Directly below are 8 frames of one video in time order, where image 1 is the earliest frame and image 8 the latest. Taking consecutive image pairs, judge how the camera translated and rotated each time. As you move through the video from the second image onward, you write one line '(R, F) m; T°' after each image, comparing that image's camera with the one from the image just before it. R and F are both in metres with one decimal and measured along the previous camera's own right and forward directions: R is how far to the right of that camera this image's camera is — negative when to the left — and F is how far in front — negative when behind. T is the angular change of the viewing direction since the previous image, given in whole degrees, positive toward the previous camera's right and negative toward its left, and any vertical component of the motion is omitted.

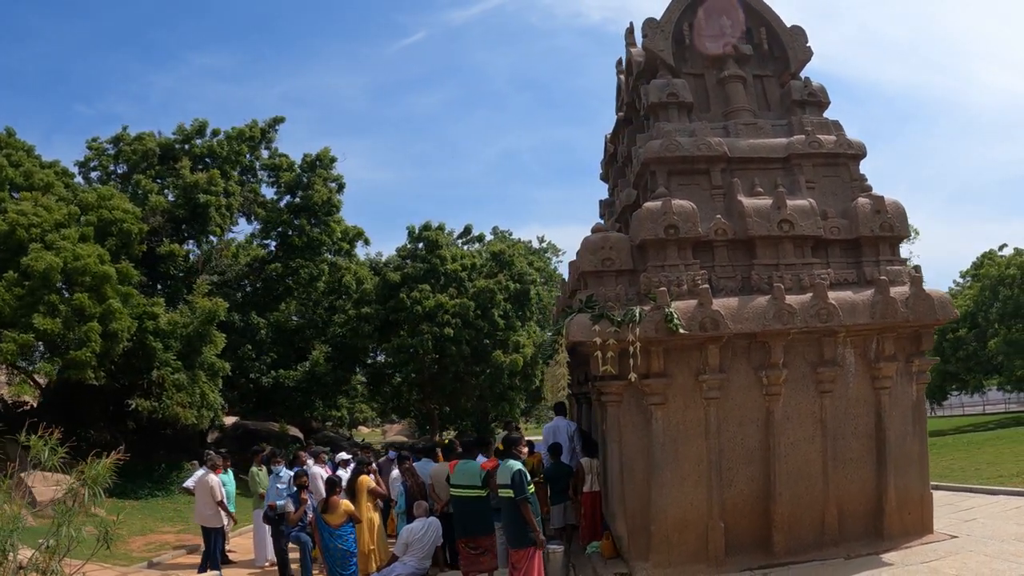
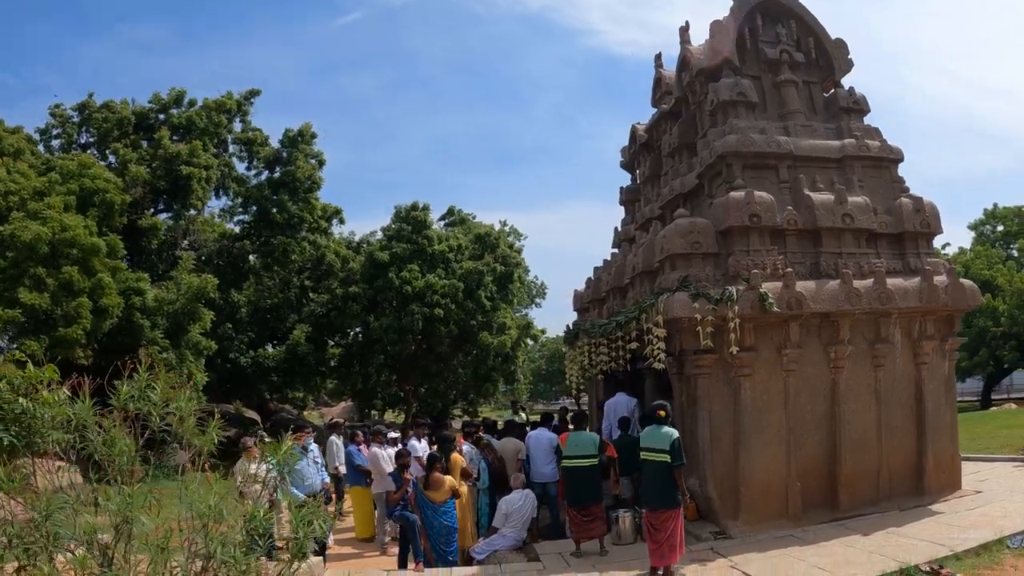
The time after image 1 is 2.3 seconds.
(-2.0, -0.3) m; +8°
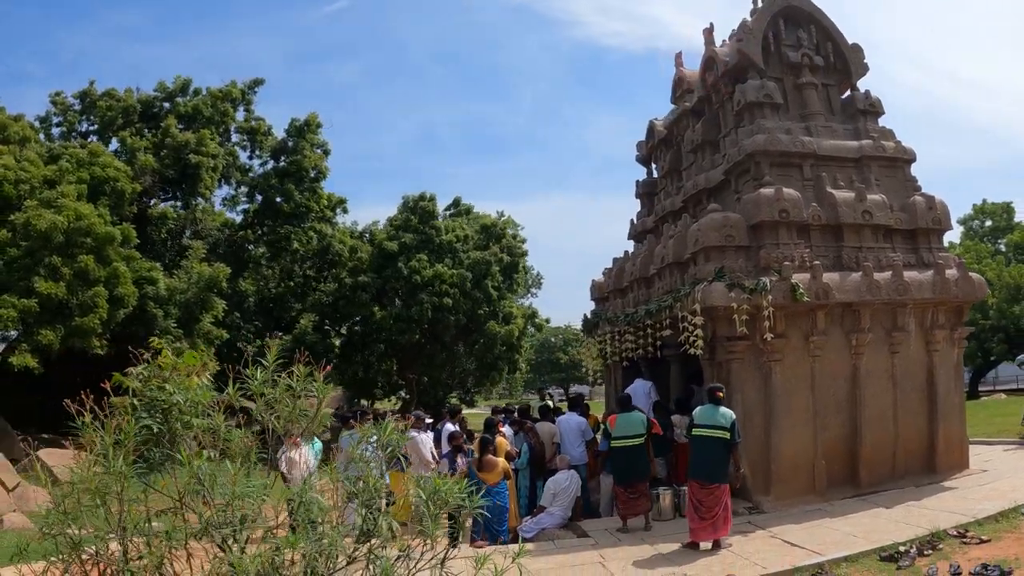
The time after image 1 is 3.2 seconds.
(-0.8, -0.3) m; +2°
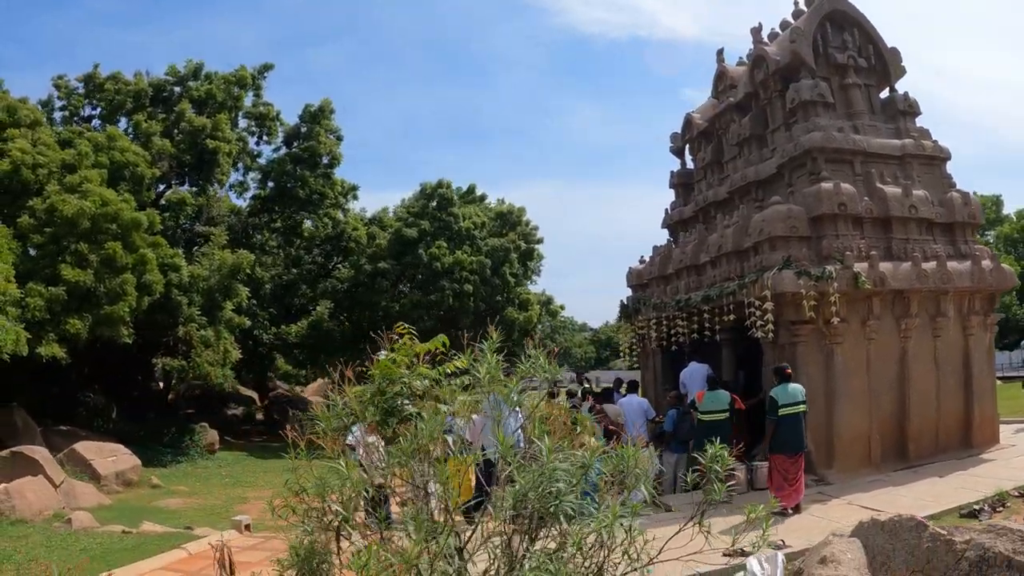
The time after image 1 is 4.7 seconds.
(-1.4, -0.3) m; +4°
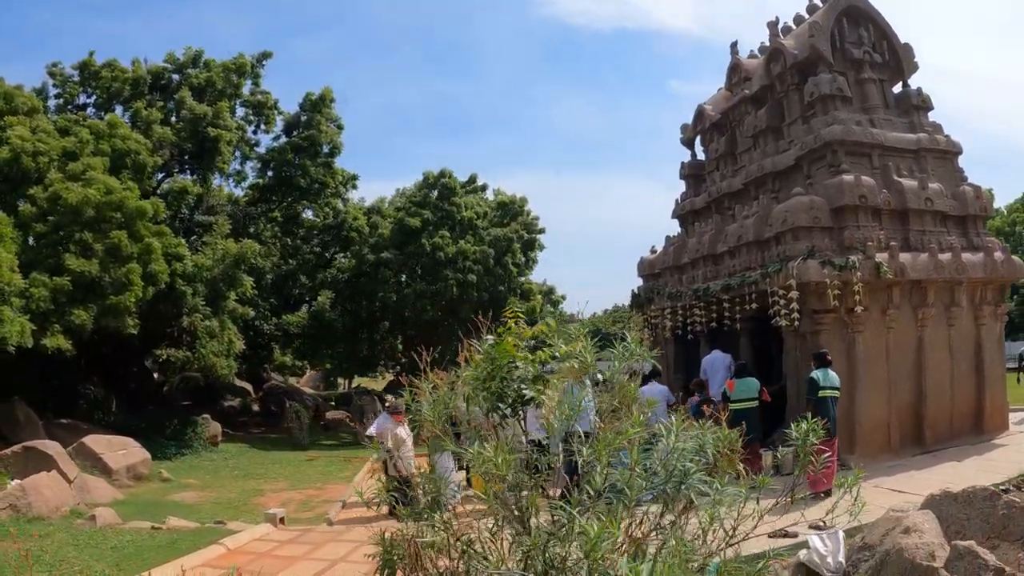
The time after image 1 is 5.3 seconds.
(-0.6, 0.0) m; +2°
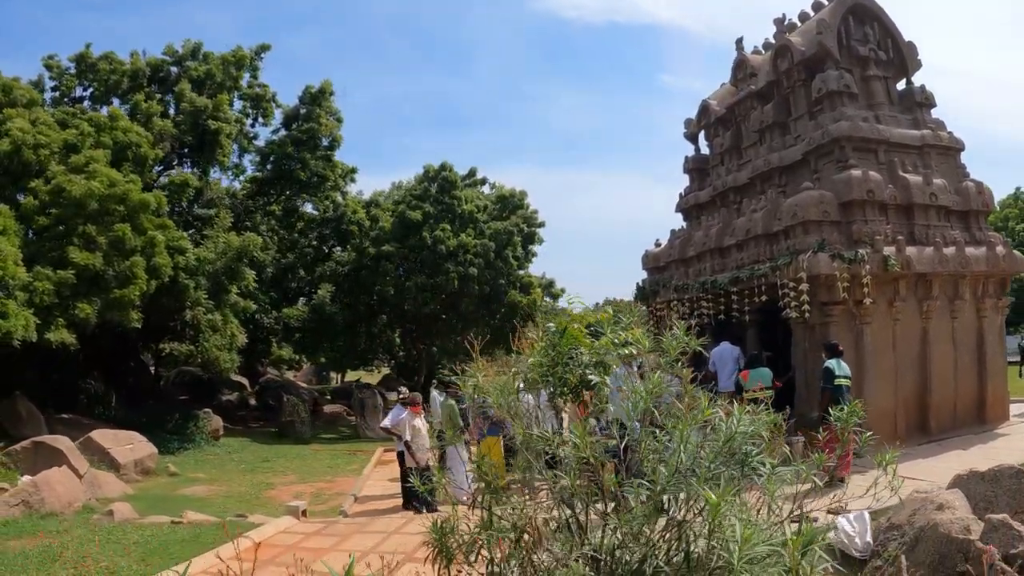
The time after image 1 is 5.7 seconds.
(-0.4, -0.1) m; +1°
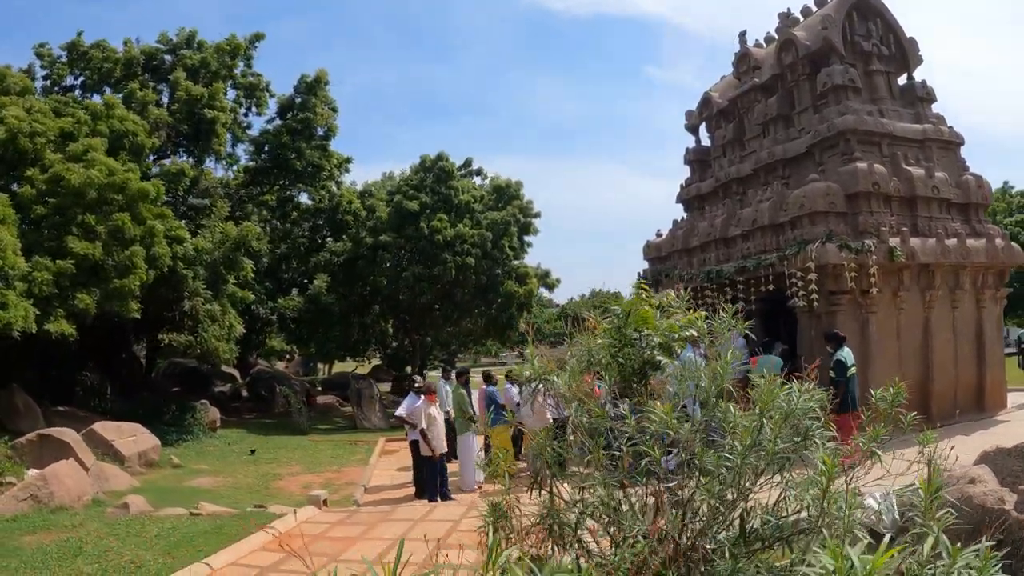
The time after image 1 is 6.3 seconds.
(-0.5, -0.1) m; +2°
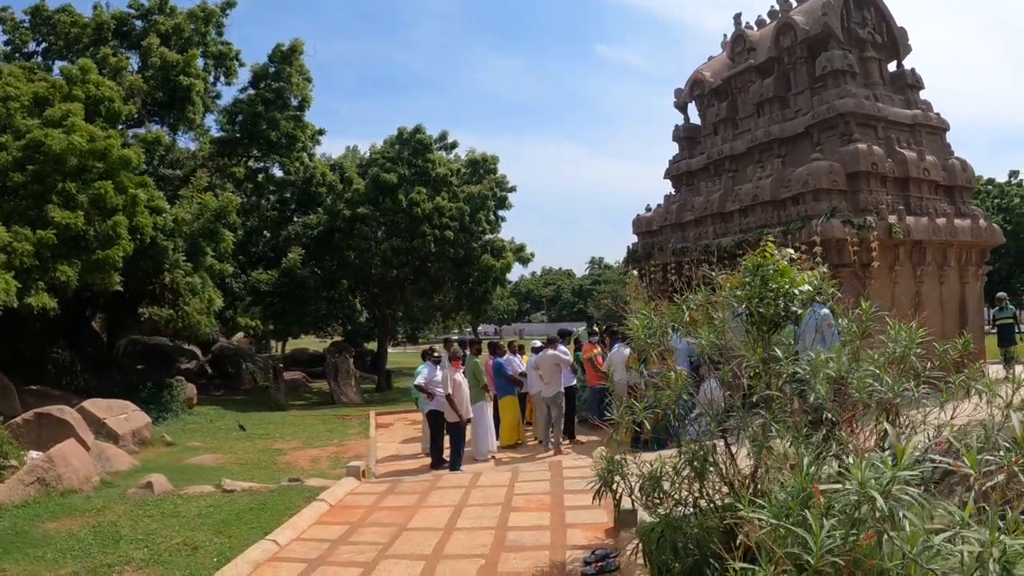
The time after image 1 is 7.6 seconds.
(-1.2, 0.0) m; +6°
